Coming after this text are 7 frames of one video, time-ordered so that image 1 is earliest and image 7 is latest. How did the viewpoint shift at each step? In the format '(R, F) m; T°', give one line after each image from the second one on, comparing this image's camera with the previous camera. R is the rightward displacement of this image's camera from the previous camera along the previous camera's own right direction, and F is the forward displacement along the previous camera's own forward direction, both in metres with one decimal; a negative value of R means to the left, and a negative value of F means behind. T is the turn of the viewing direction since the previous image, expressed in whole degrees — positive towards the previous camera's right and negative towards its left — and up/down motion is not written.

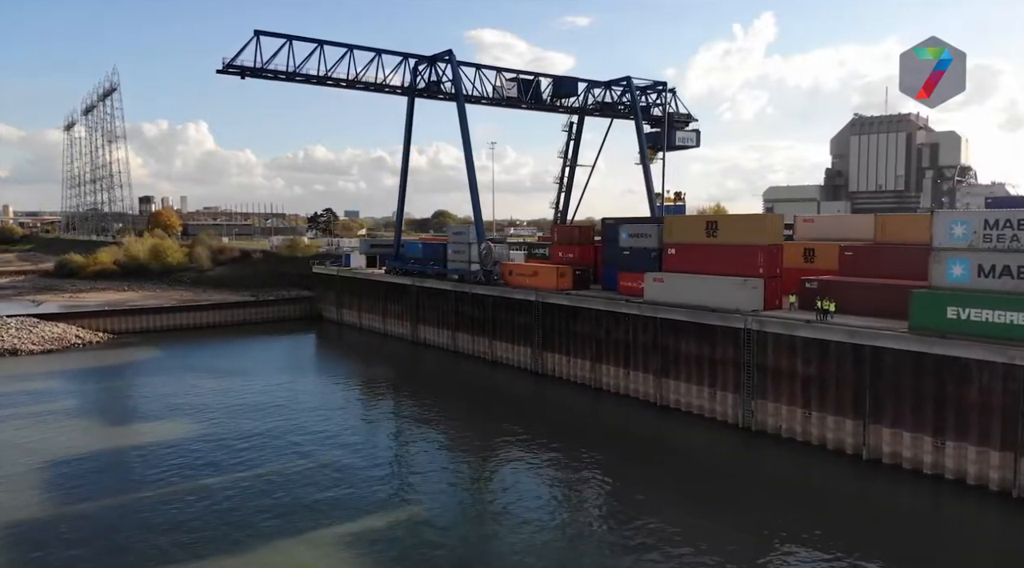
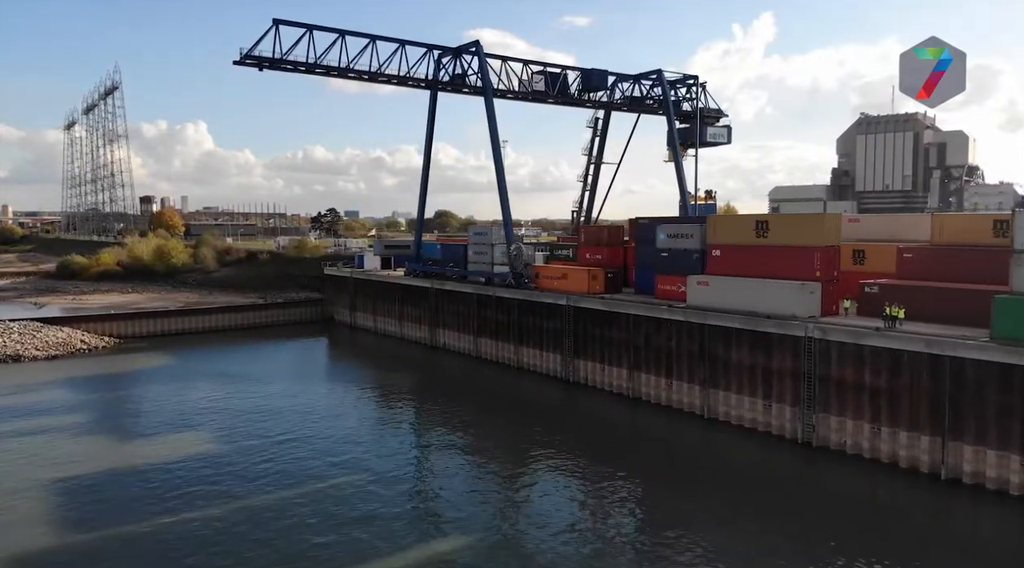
(-1.5, +2.0) m; 0°
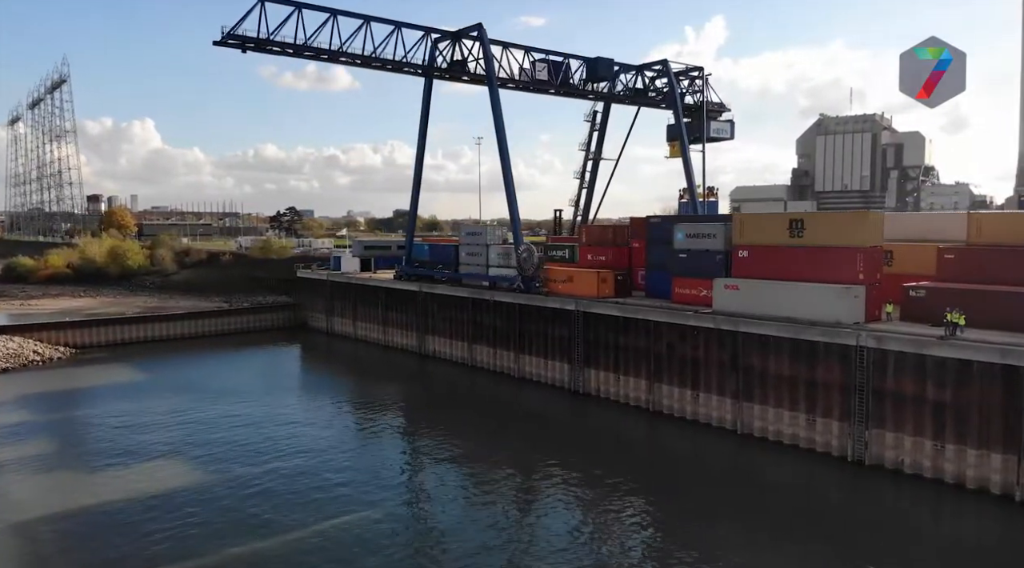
(-2.1, +2.8) m; +3°
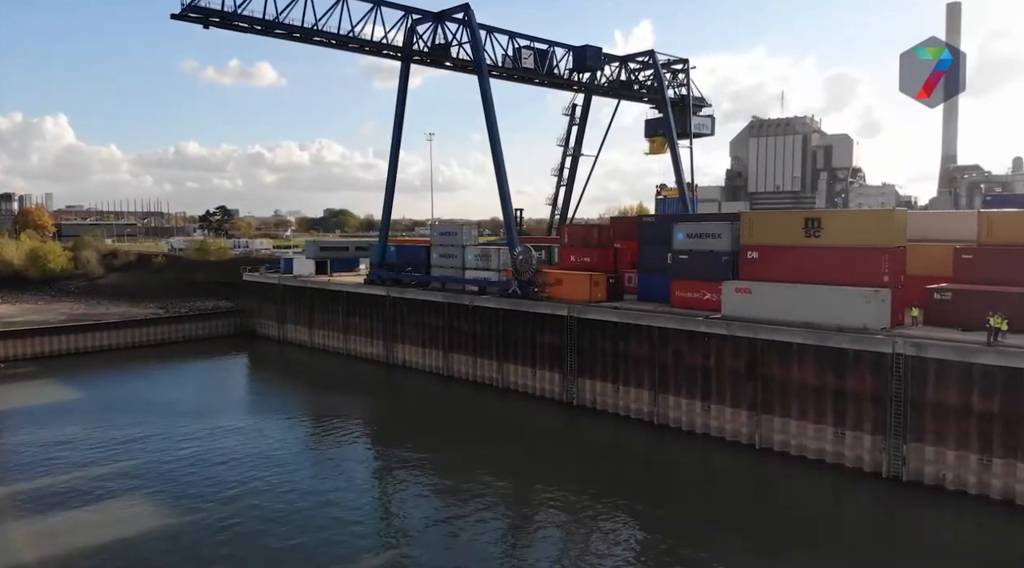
(-2.2, +2.7) m; +5°
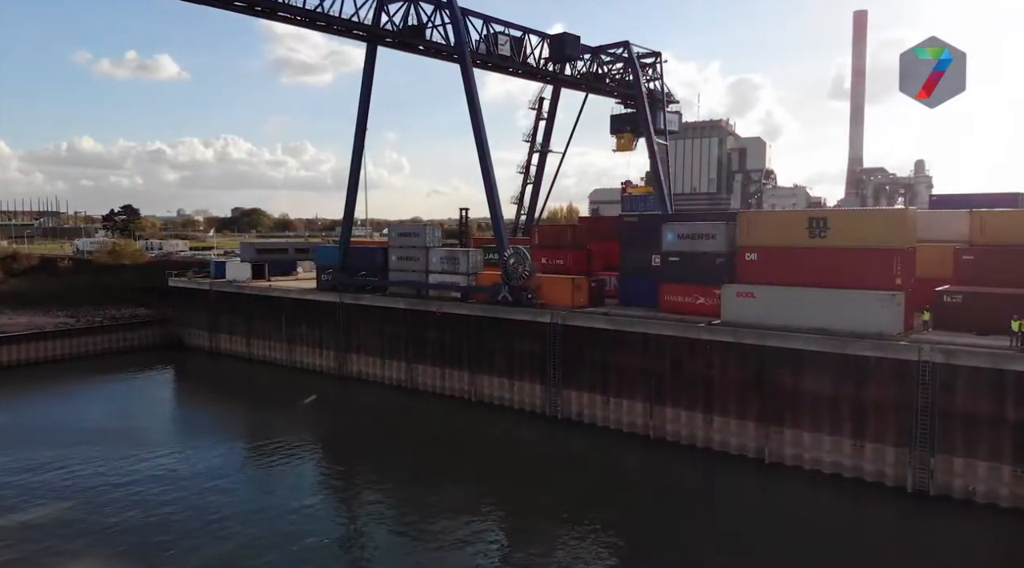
(-2.4, +2.6) m; +6°
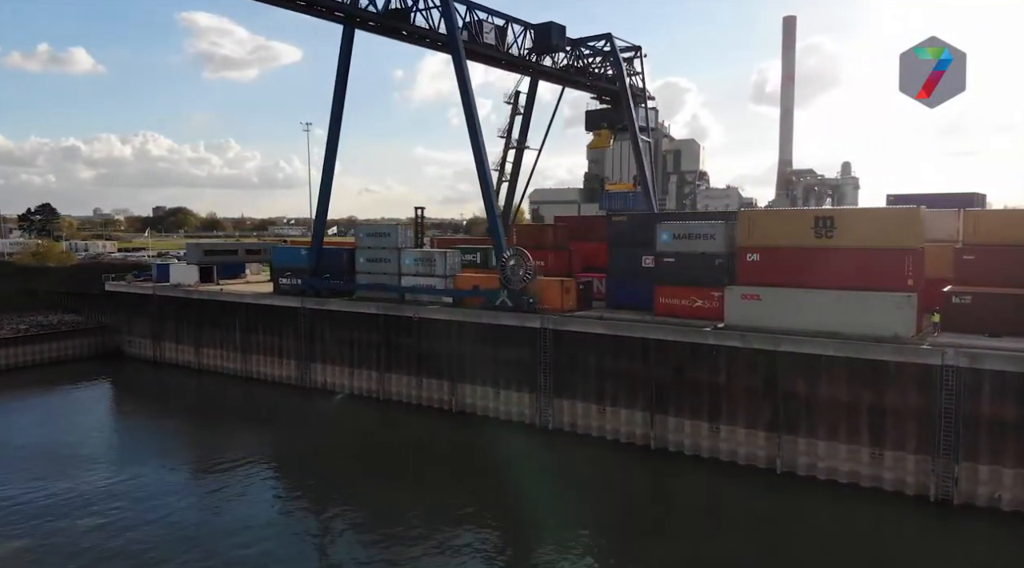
(-2.0, +1.9) m; +5°
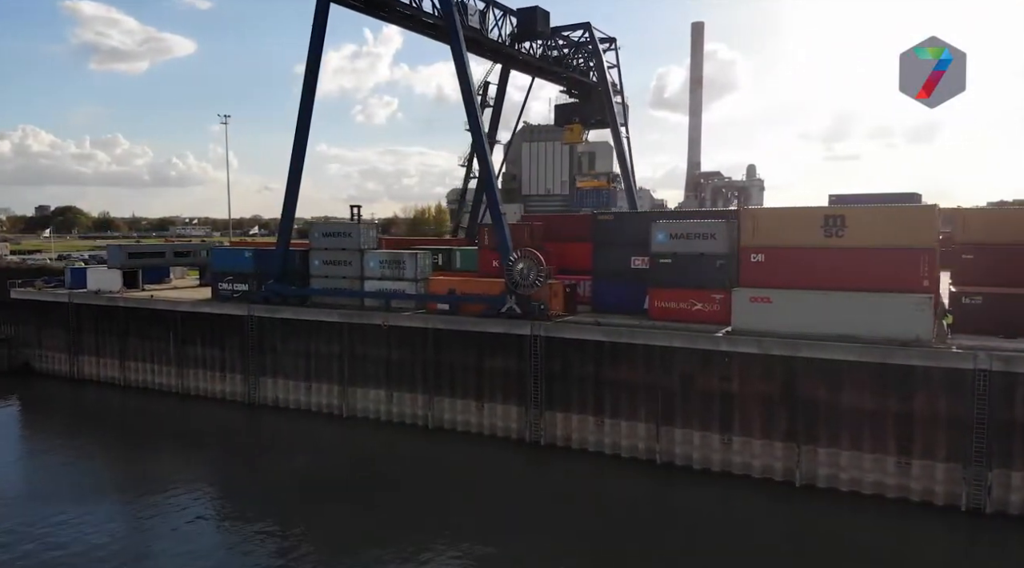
(-2.6, +2.4) m; +7°
